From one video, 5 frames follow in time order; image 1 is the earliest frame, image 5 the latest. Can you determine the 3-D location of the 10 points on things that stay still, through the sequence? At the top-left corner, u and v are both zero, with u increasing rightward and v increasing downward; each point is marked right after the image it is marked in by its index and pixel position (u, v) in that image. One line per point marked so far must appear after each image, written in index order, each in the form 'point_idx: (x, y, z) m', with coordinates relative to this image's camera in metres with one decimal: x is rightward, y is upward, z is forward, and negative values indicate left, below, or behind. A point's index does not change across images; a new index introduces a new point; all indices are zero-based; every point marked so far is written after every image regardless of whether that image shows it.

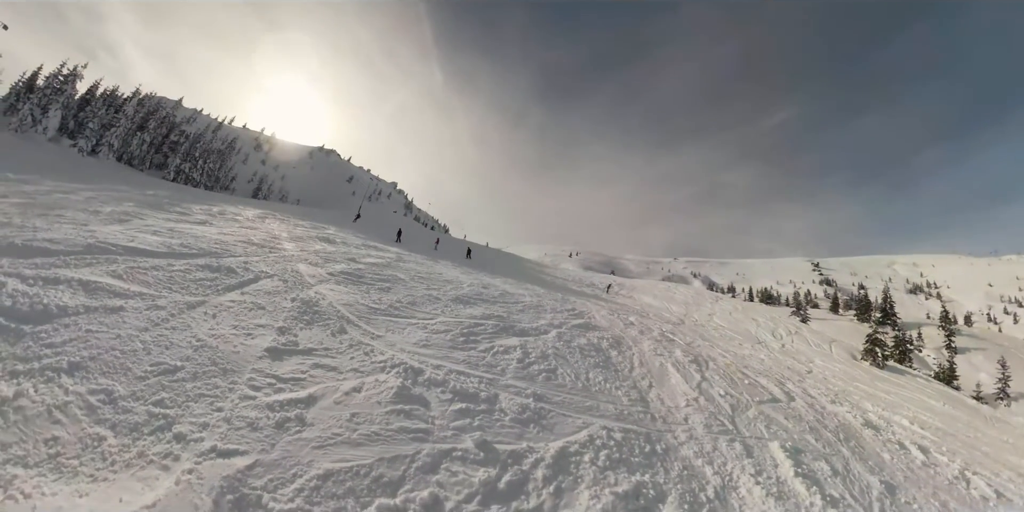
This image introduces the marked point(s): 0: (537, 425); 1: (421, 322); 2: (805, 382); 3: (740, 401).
0: (+0.4, -2.2, +7.0) m
1: (-2.3, -1.8, +12.8) m
2: (+10.3, -4.1, +18.2) m
3: (+5.8, -3.4, +13.1) m
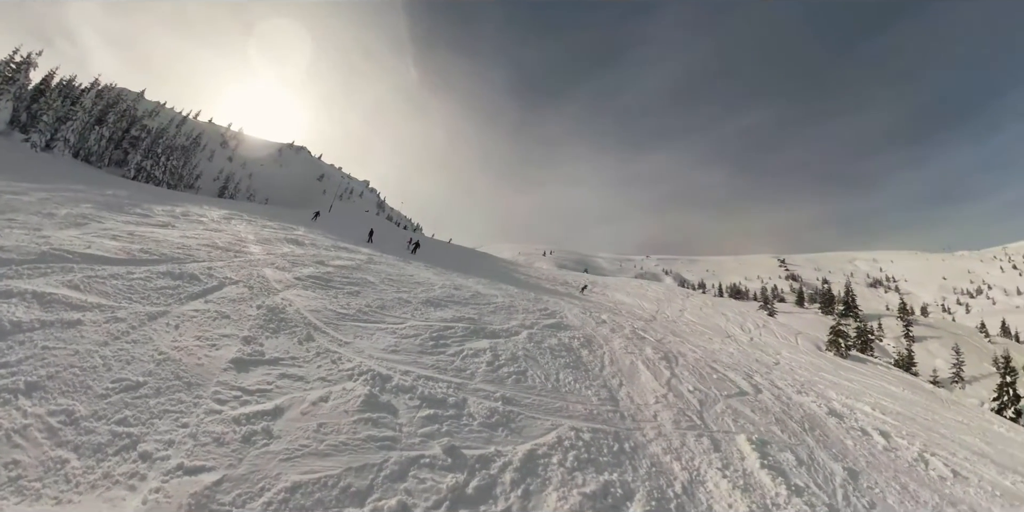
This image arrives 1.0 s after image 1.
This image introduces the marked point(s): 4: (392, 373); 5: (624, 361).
0: (0.0, -2.3, +7.0) m
1: (-3.0, -1.9, +12.7) m
2: (+9.3, -4.0, +18.8) m
3: (+5.1, -3.4, +13.5) m
4: (-1.9, -1.9, +8.1) m
5: (+3.3, -3.0, +15.4) m
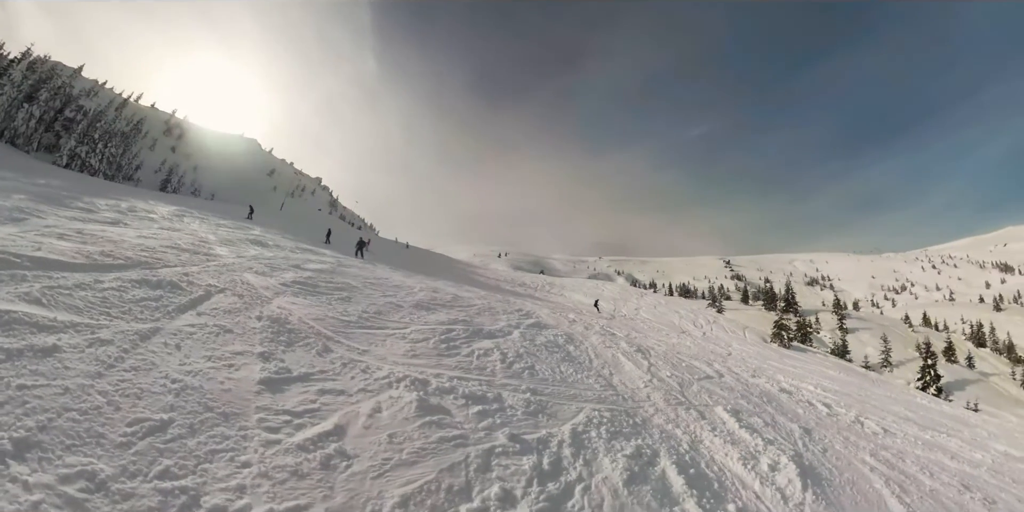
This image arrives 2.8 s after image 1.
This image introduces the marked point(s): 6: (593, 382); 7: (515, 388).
0: (+0.5, -2.4, +7.9) m
1: (-3.0, -2.0, +13.3) m
2: (+8.7, -4.2, +20.4) m
3: (+5.0, -3.6, +14.8) m
4: (-1.5, -2.1, +8.8) m
5: (+3.1, -3.2, +16.6) m
6: (+1.8, -2.9, +11.6) m
7: (0.0, -2.3, +8.9) m
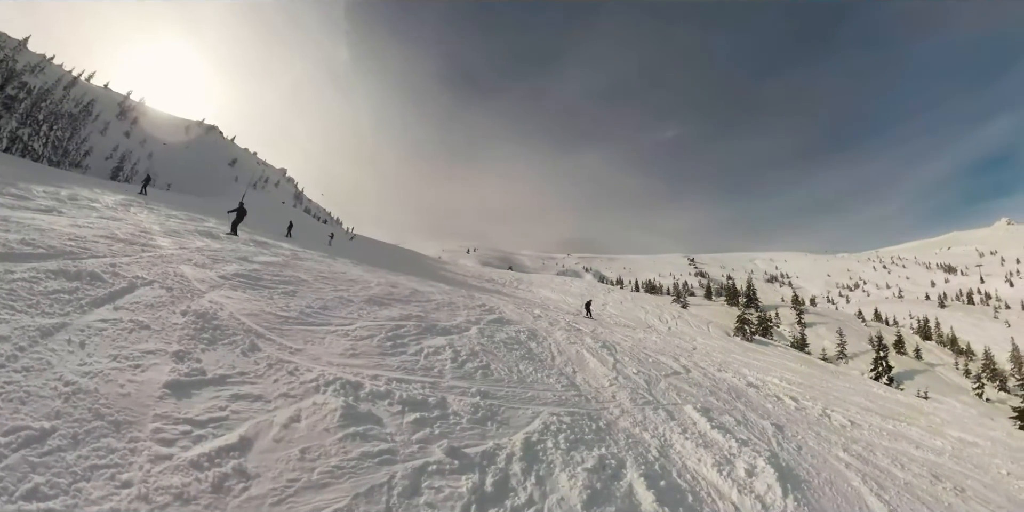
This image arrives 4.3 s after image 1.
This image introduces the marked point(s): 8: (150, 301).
0: (-0.2, -2.2, +6.8) m
1: (-4.1, -1.7, +12.0) m
2: (+7.2, -4.0, +19.9) m
3: (+3.8, -3.4, +14.0) m
4: (-2.3, -1.8, +7.6) m
5: (+1.8, -3.0, +15.6) m
6: (+0.8, -2.7, +10.6) m
7: (-0.8, -2.1, +7.8) m
8: (-8.2, -1.0, +11.6) m
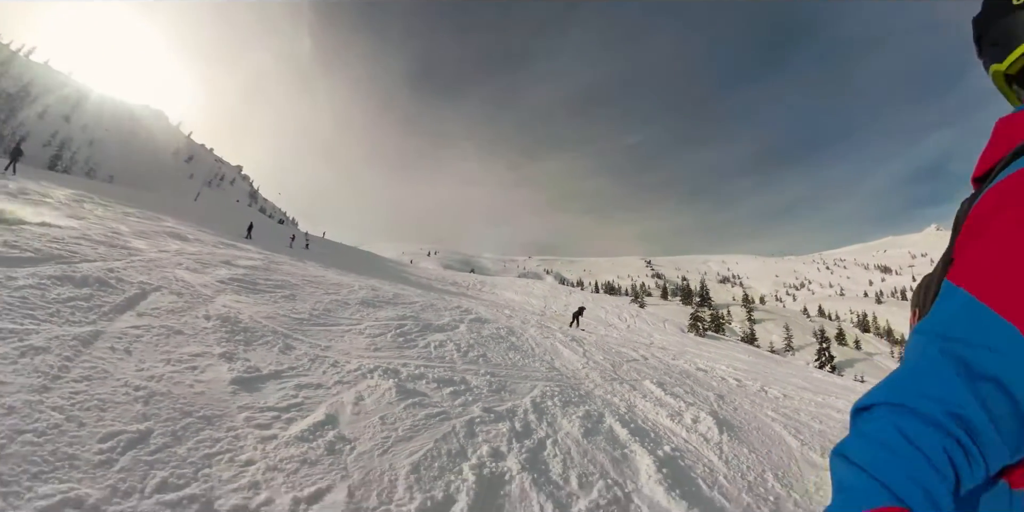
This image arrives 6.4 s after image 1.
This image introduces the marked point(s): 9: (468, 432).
0: (-0.1, -2.4, +8.8) m
1: (-4.3, -1.9, +13.7) m
2: (+6.3, -4.2, +22.4) m
3: (+3.4, -3.6, +16.3) m
4: (-2.2, -2.0, +9.5) m
5: (+1.2, -3.2, +17.7) m
6: (+0.7, -2.8, +12.6) m
7: (-0.7, -2.3, +9.8) m
8: (-8.4, -1.2, +13.0) m
9: (-0.7, -2.4, +6.8) m
